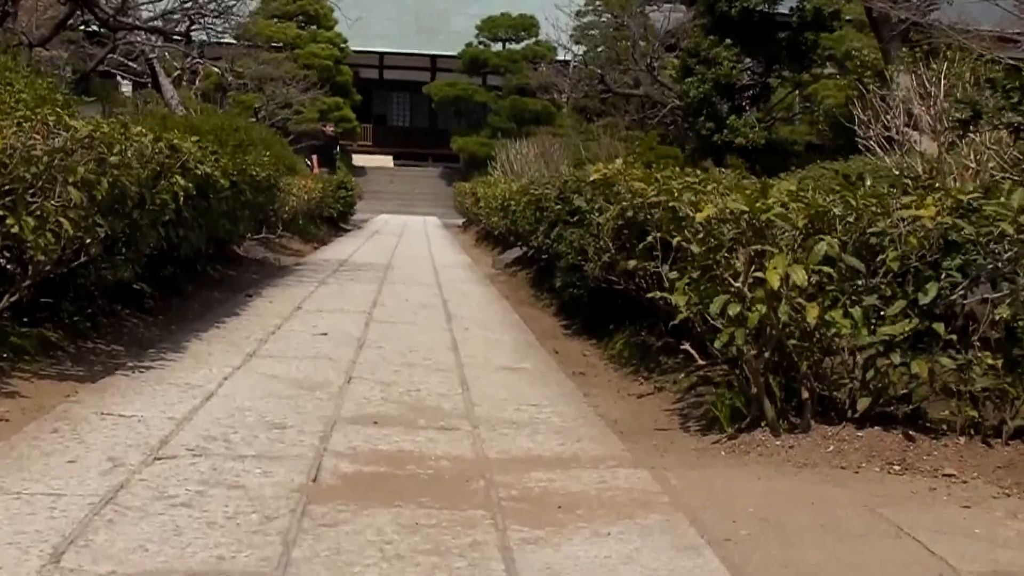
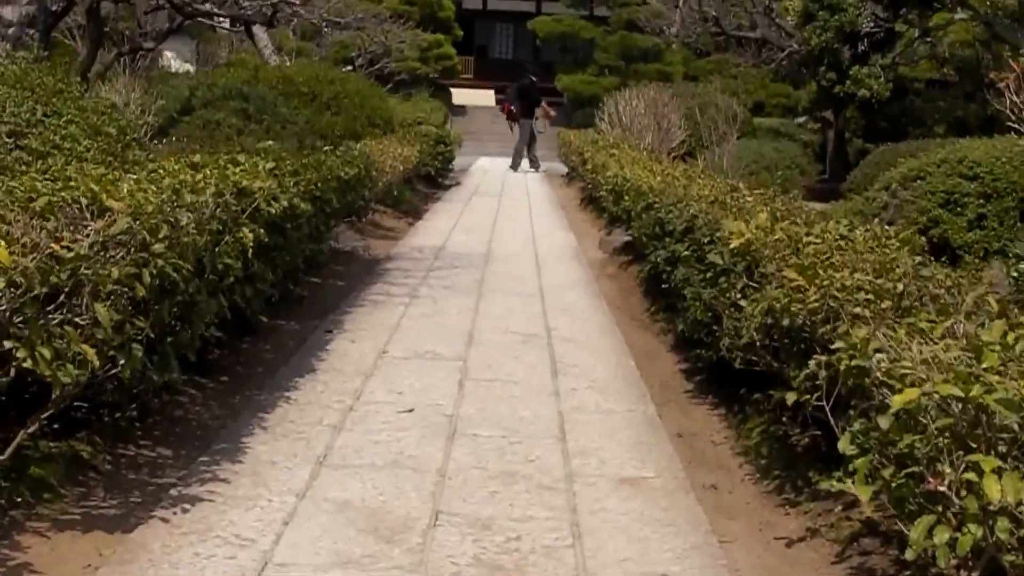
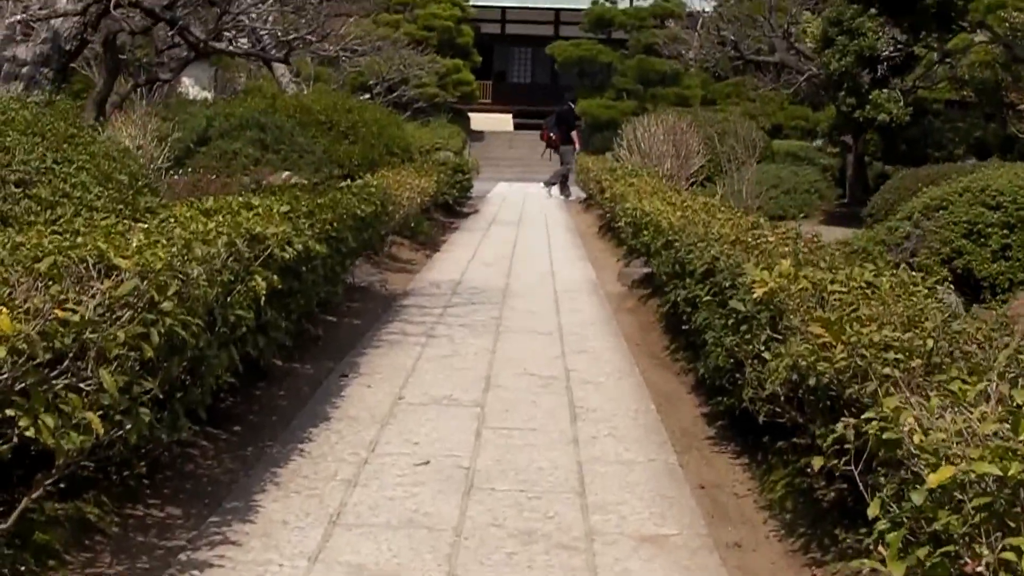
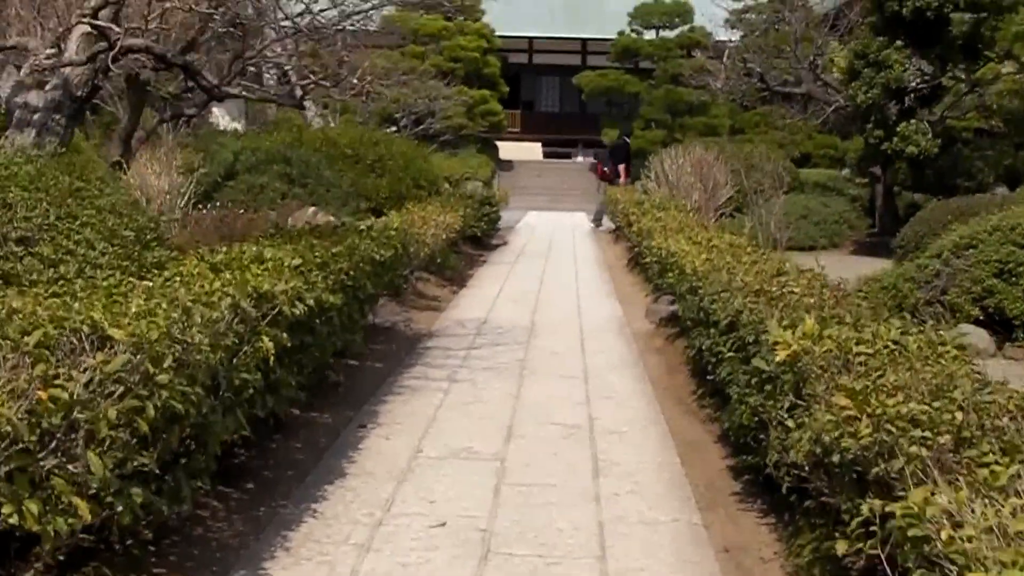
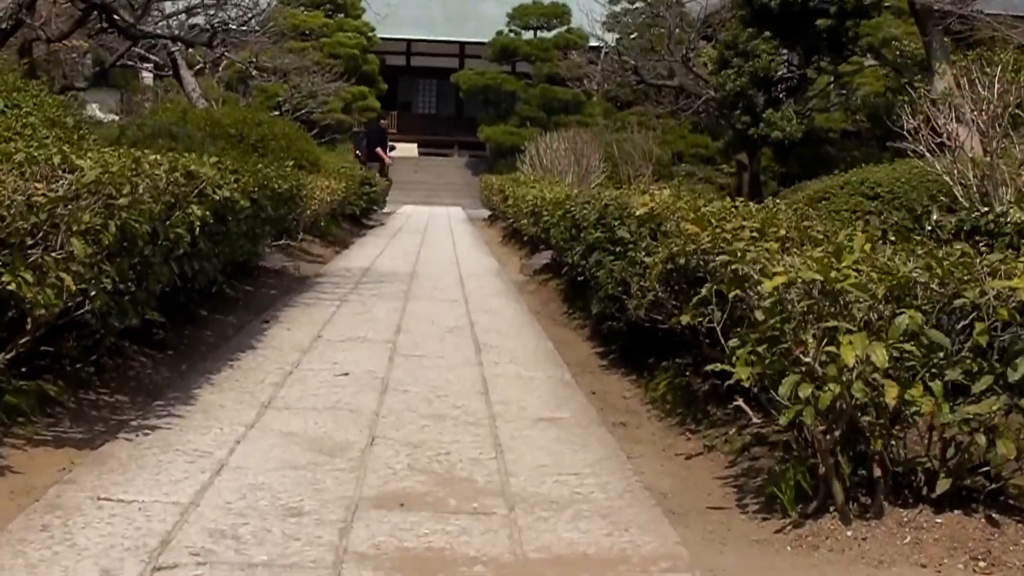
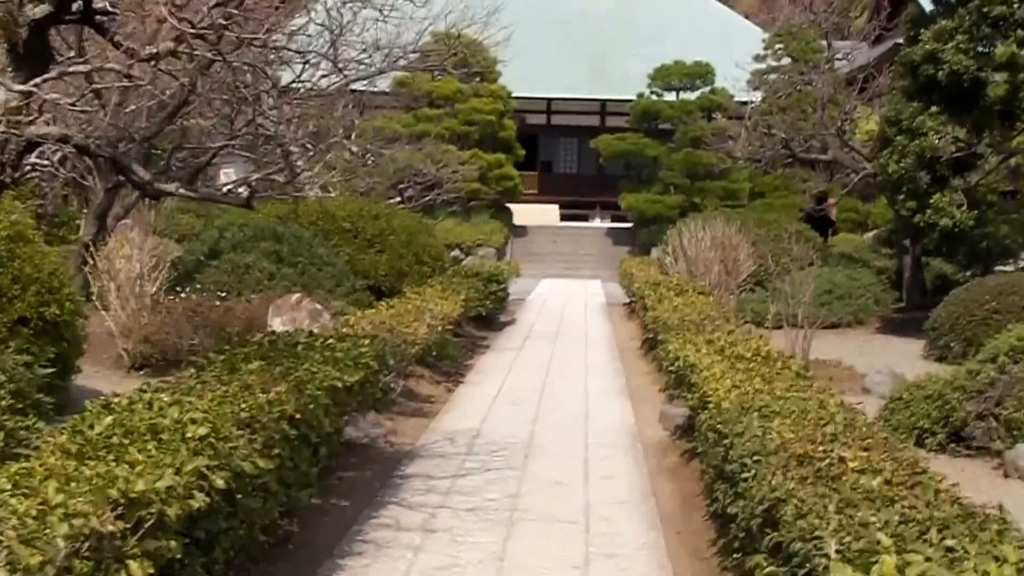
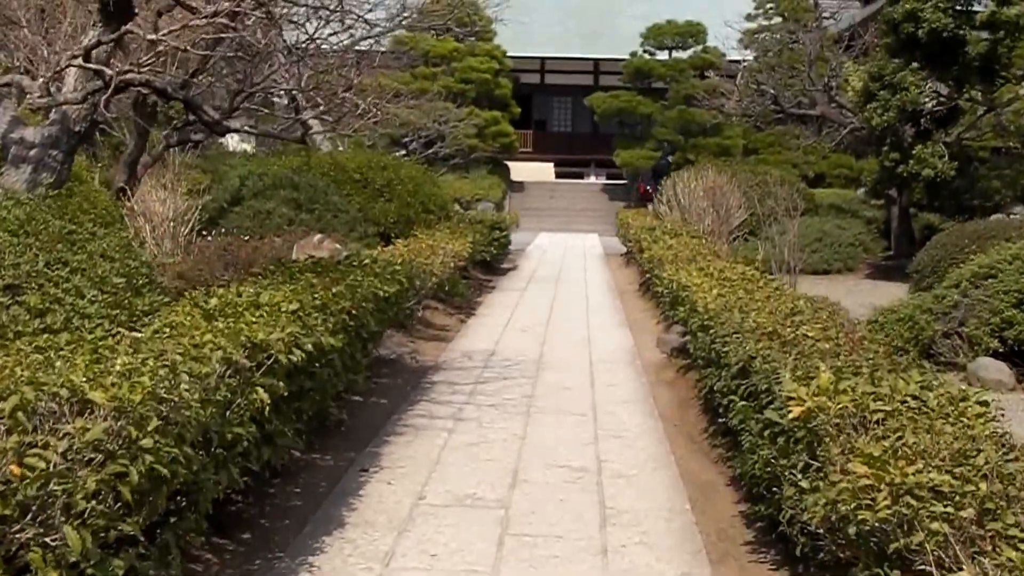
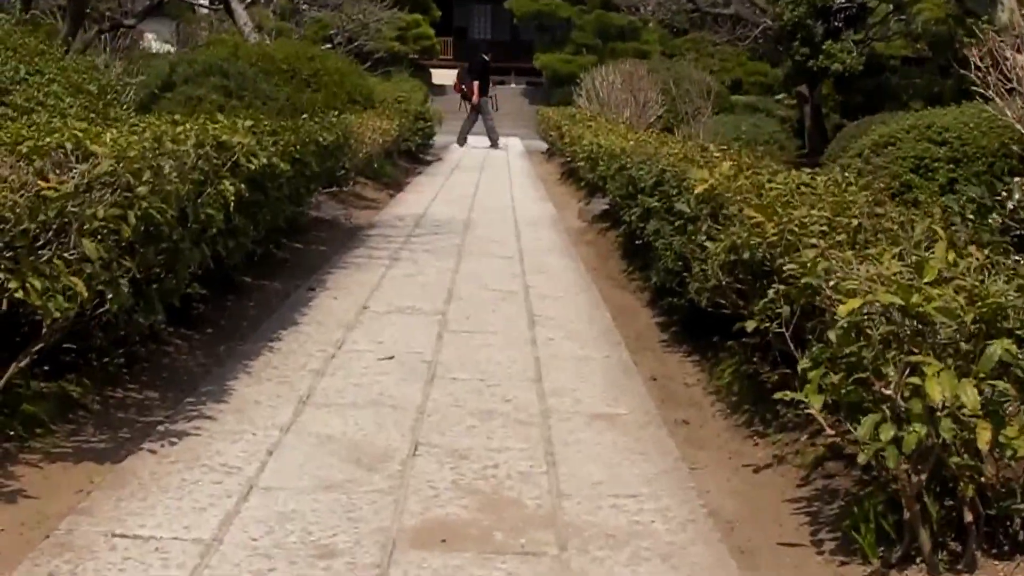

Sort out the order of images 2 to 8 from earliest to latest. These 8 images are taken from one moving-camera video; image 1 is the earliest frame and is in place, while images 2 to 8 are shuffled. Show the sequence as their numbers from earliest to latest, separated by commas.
5, 8, 2, 3, 4, 7, 6
